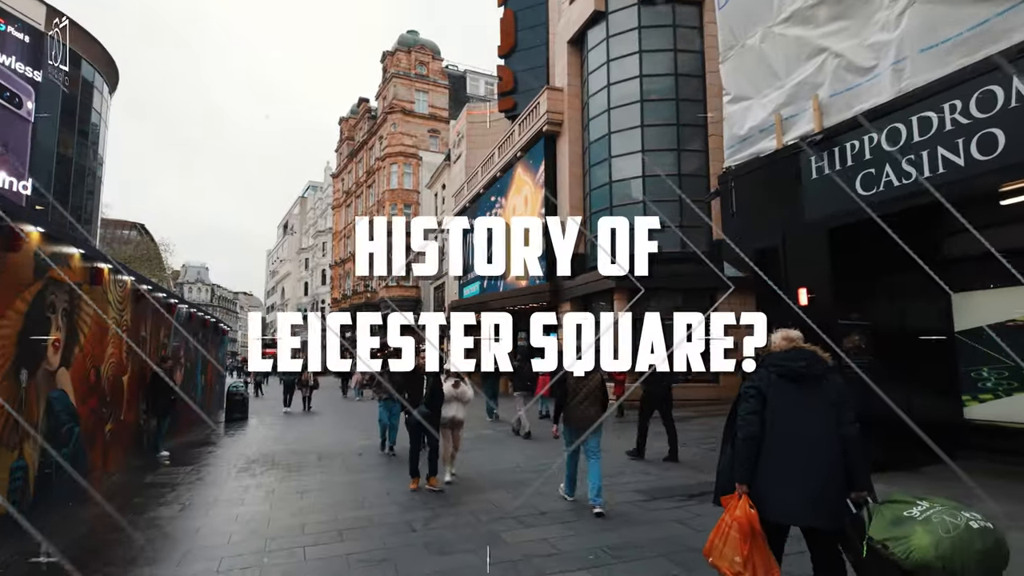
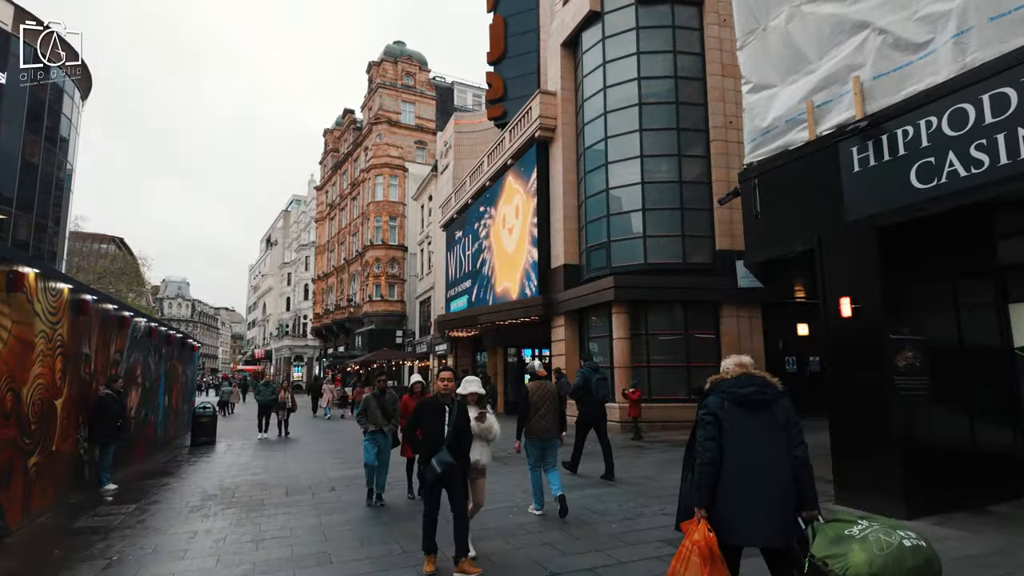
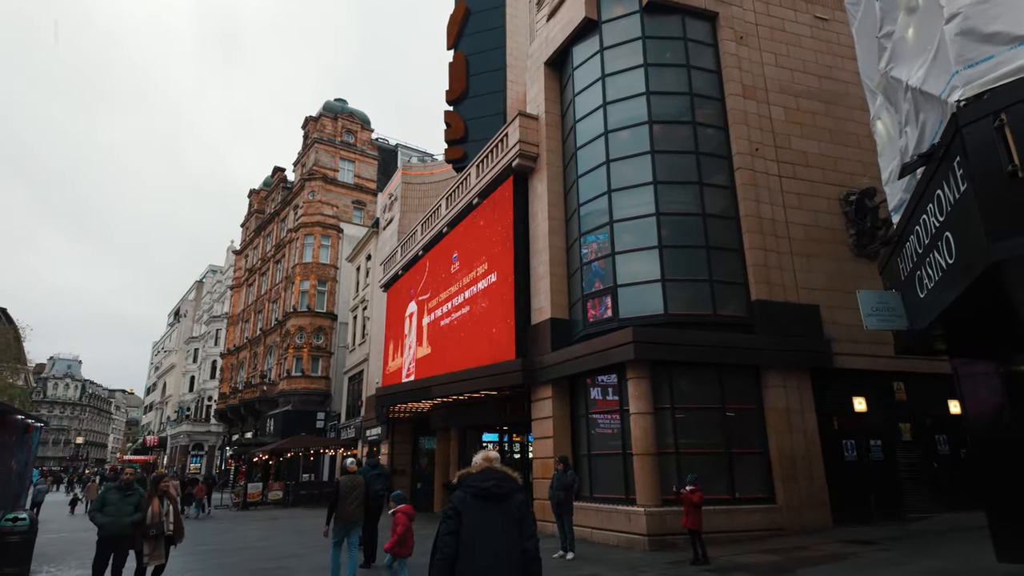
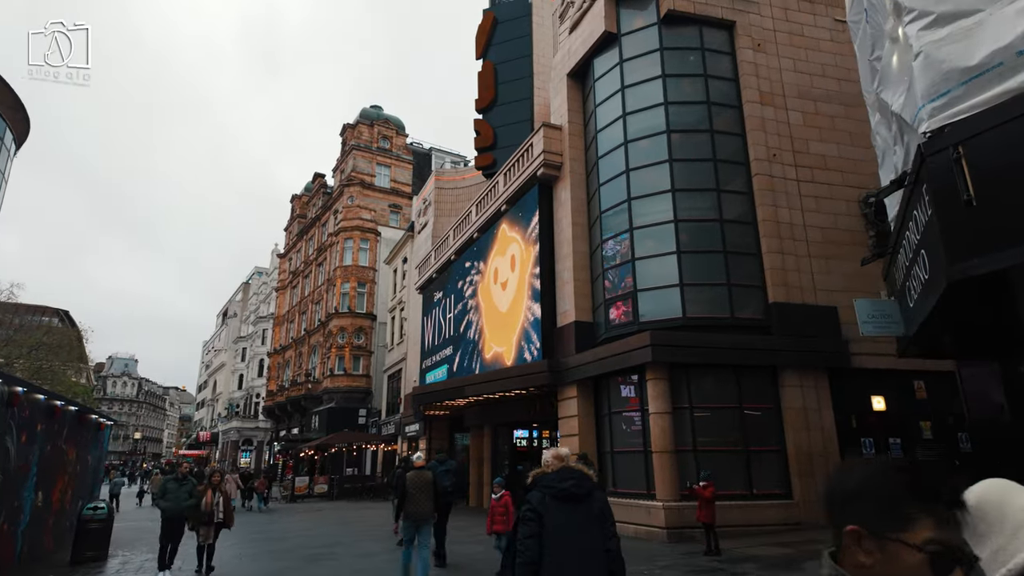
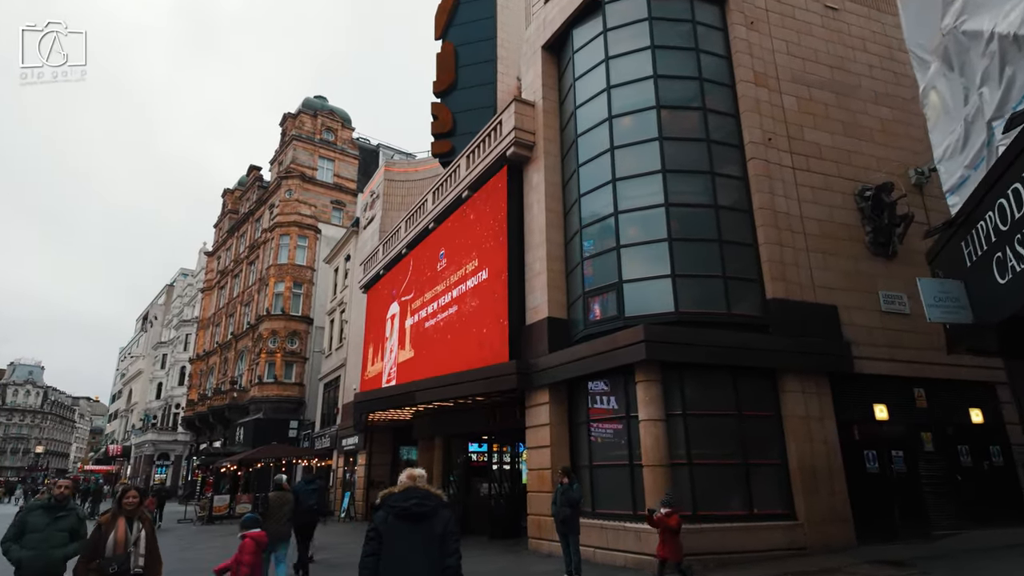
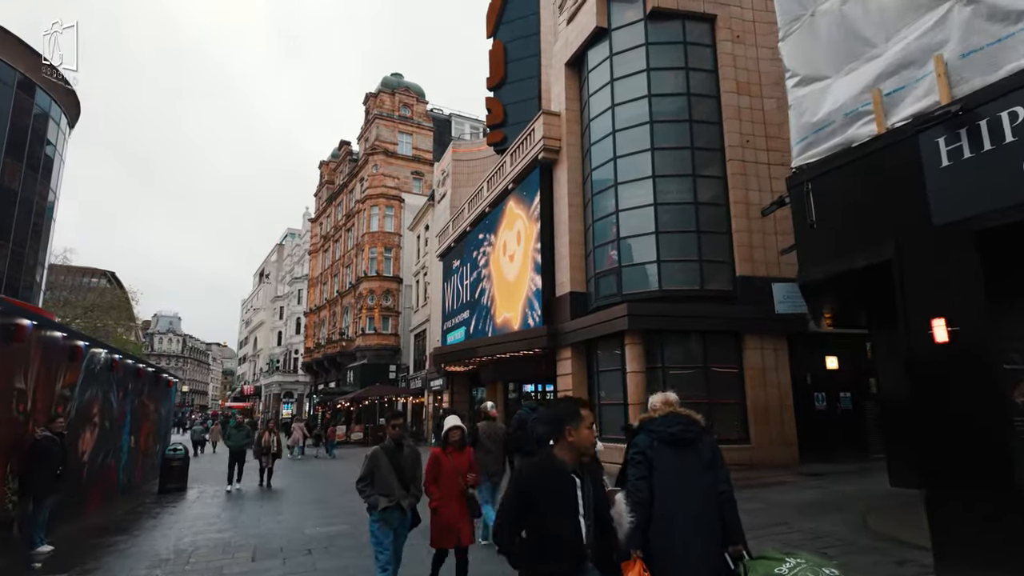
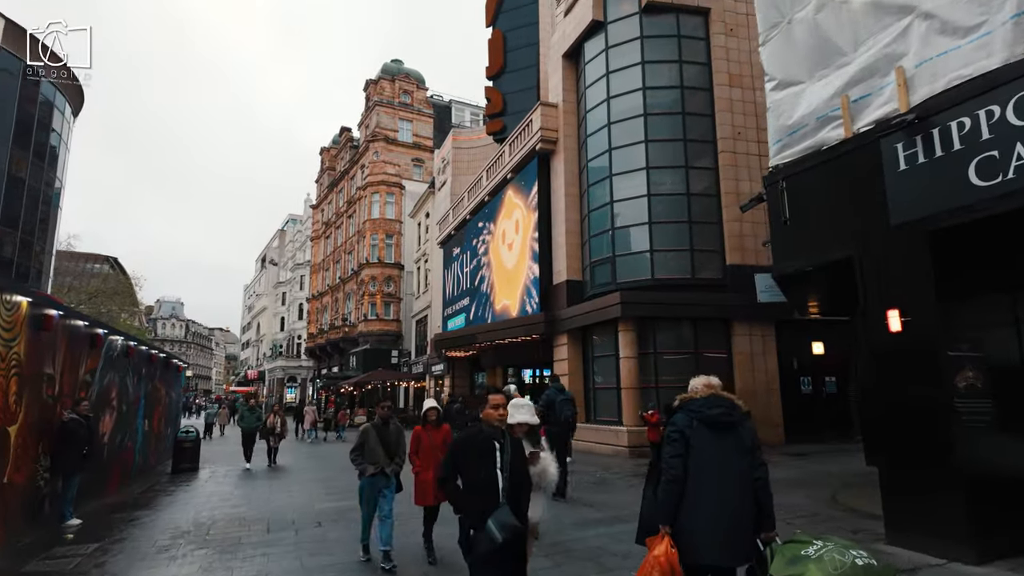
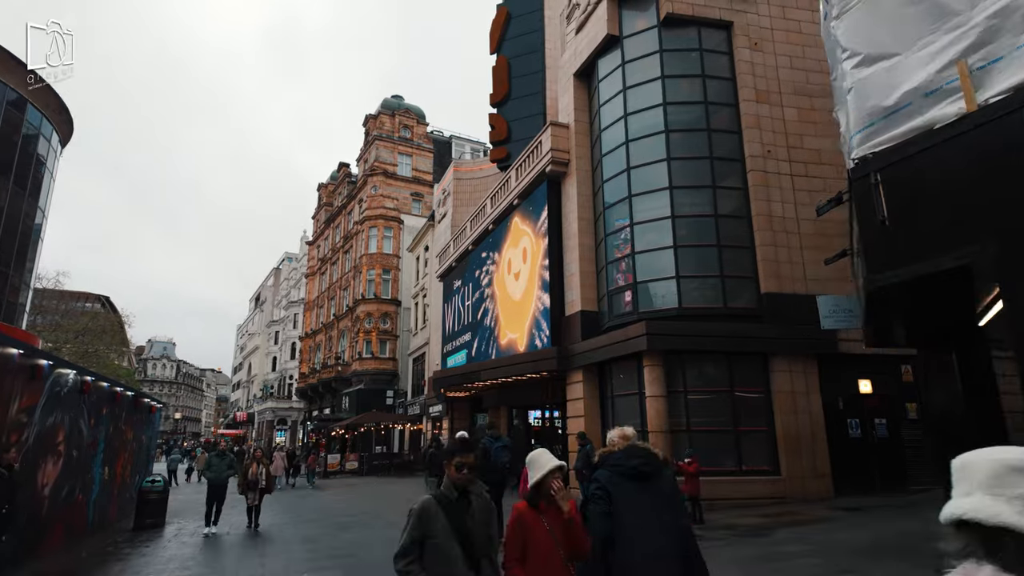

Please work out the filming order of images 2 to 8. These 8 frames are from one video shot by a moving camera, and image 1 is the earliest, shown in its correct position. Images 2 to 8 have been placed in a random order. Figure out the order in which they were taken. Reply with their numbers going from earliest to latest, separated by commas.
2, 7, 6, 8, 4, 3, 5
